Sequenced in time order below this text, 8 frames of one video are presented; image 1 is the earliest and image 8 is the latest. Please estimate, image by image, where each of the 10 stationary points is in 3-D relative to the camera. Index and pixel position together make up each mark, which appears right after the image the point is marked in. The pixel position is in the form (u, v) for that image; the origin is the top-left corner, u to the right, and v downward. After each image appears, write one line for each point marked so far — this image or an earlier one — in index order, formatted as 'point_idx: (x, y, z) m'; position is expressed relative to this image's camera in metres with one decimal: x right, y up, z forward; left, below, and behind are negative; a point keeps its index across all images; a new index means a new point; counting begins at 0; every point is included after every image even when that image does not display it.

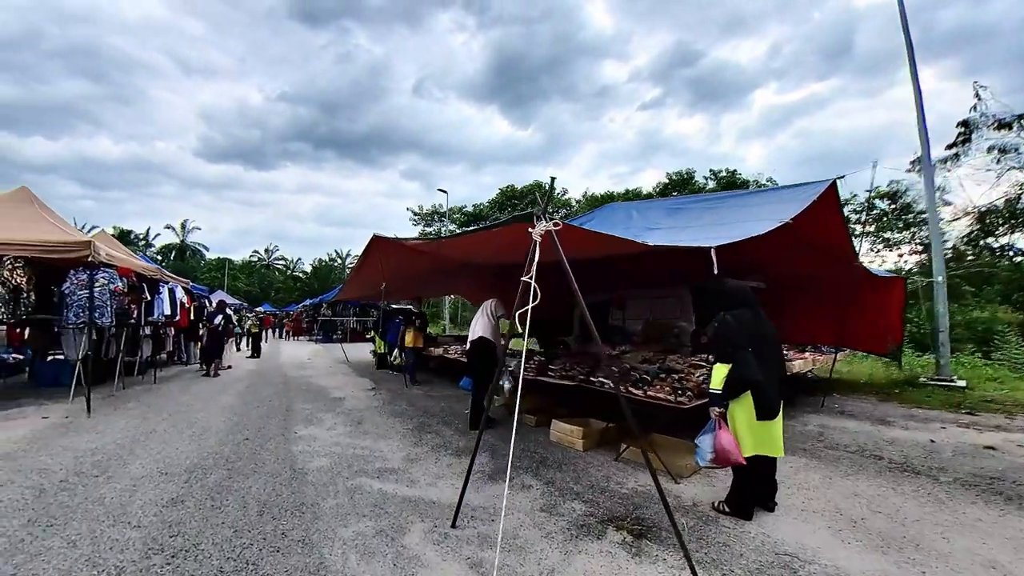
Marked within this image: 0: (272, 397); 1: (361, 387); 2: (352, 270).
0: (-4.5, -2.0, +8.2) m
1: (-3.2, -2.0, +9.0) m
2: (-3.7, +0.4, +10.3) m
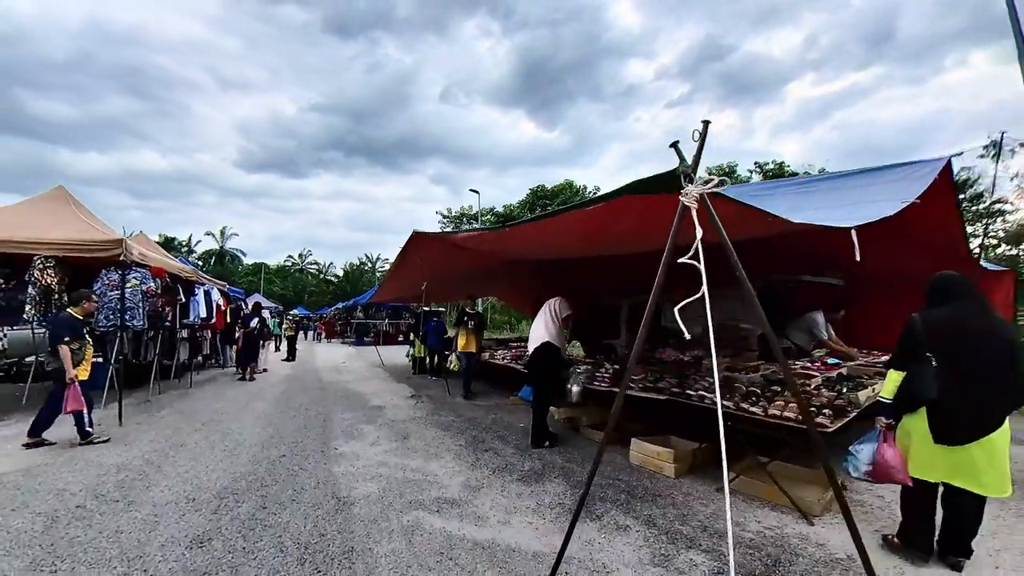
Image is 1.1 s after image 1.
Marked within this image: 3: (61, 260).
0: (-3.6, -2.0, +7.7) m
1: (-2.2, -2.0, +8.4) m
2: (-2.7, +0.4, +9.7) m
3: (-6.9, +0.4, +6.6) m
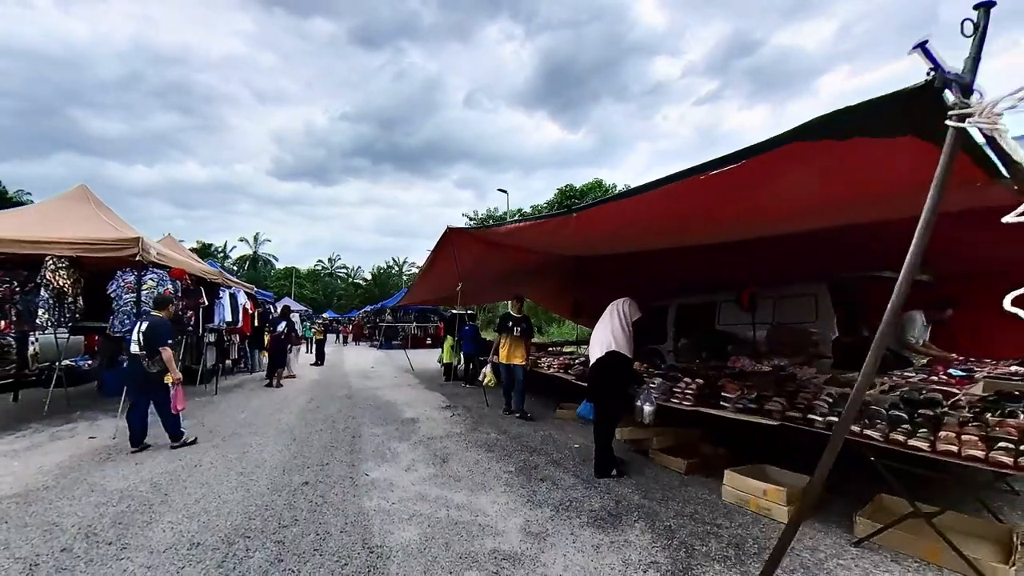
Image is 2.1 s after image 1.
0: (-2.8, -2.1, +7.0) m
1: (-1.4, -2.1, +7.7) m
2: (-1.8, +0.4, +9.1) m
3: (-6.2, +0.4, +6.2) m
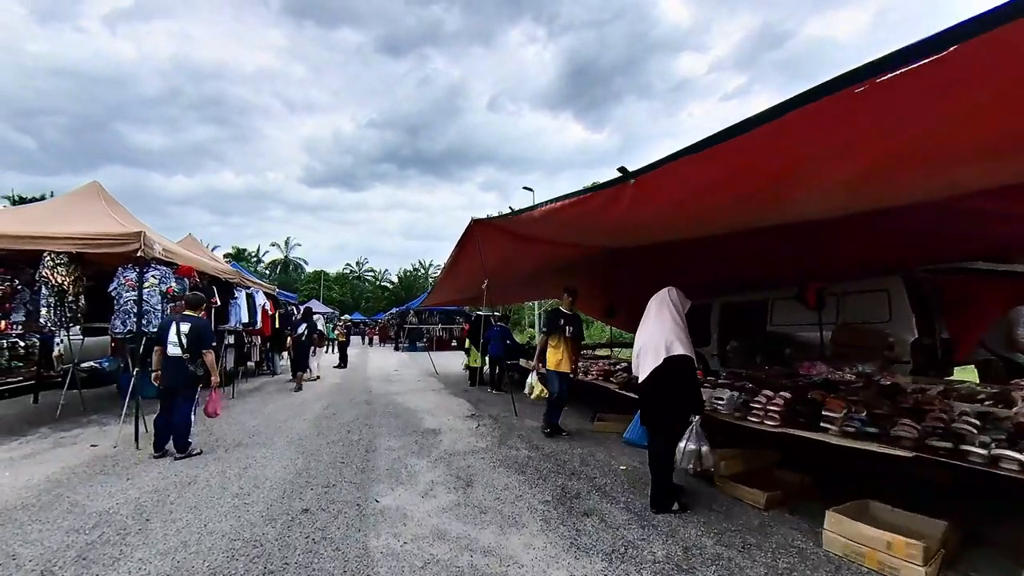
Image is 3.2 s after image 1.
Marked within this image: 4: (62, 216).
0: (-2.4, -2.0, +6.5) m
1: (-0.9, -2.0, +7.0) m
2: (-1.3, +0.4, +8.4) m
3: (-5.8, +0.4, +5.8) m
4: (-6.9, +1.1, +6.7) m
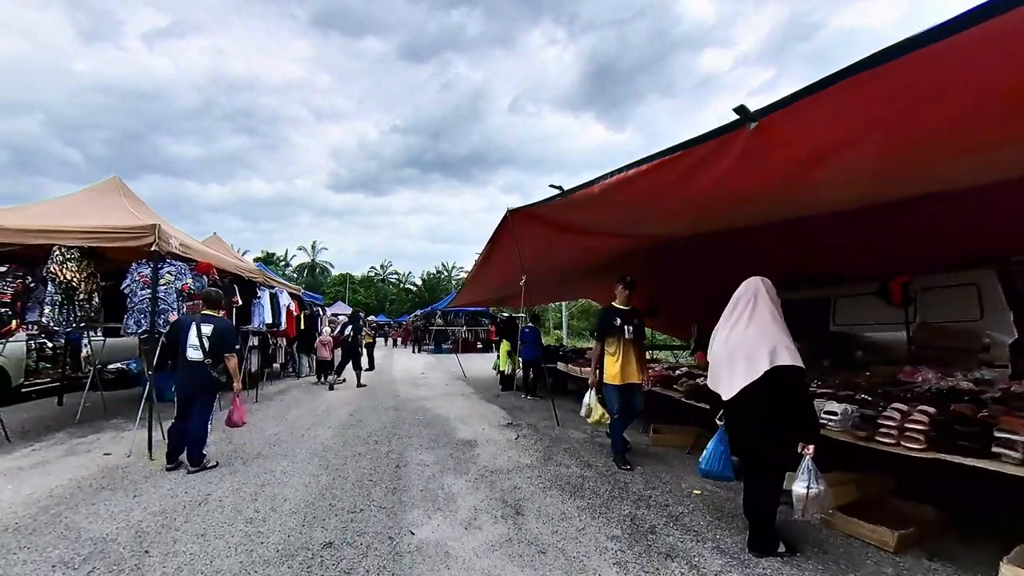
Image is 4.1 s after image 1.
0: (-1.8, -2.0, +5.9) m
1: (-0.3, -2.0, +6.4) m
2: (-0.6, +0.5, +7.8) m
3: (-5.3, +0.5, +5.5) m
4: (-6.3, +1.1, +6.4) m
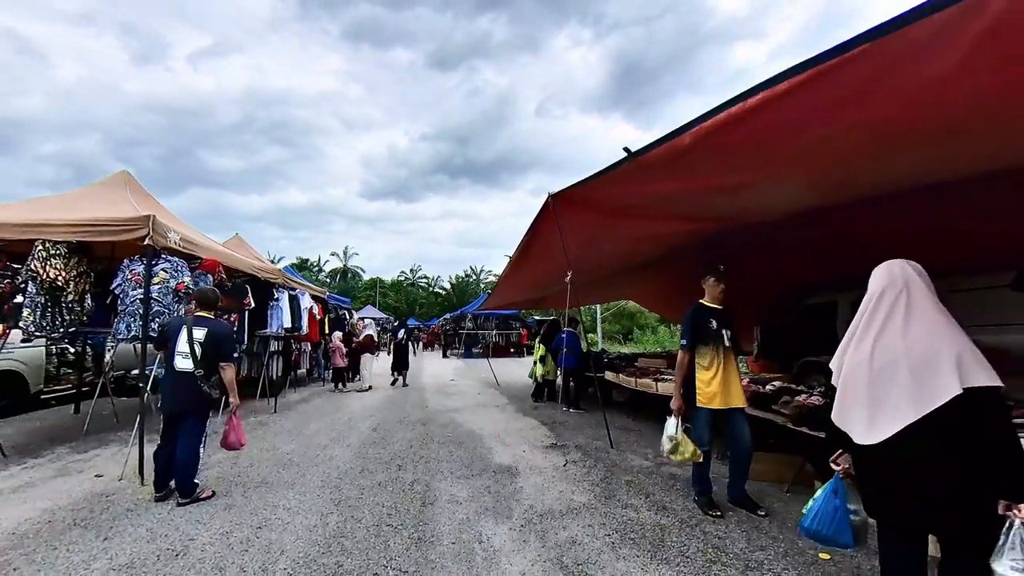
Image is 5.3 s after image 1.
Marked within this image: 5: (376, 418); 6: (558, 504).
0: (-1.3, -1.9, +5.1) m
1: (+0.3, -1.9, +5.5) m
2: (0.0, +0.5, +7.0) m
3: (-4.8, +0.4, +4.9) m
4: (-5.8, +1.1, +5.9) m
5: (-2.3, -2.2, +7.3) m
6: (+0.4, -1.8, +3.5) m
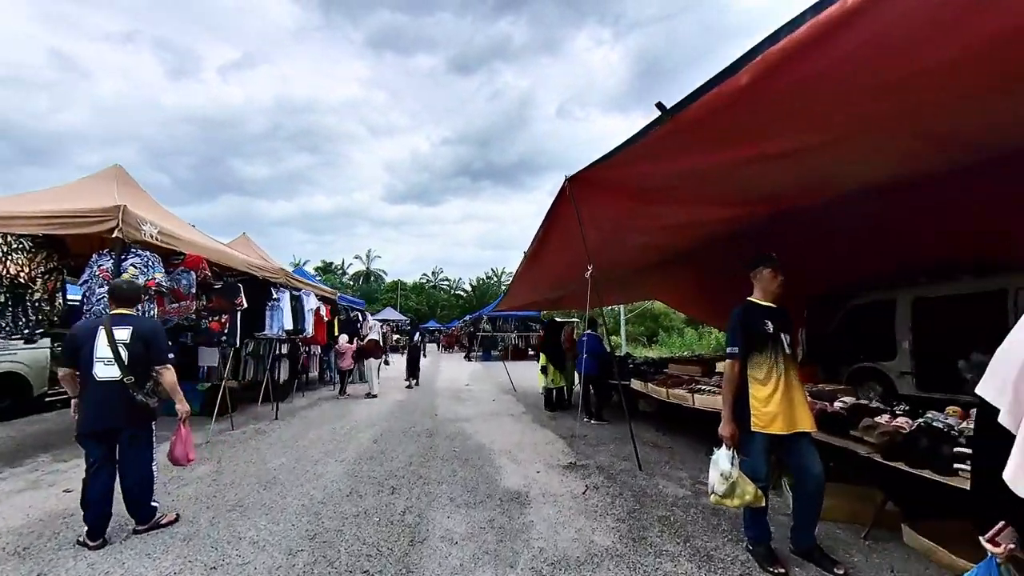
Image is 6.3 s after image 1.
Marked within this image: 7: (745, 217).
0: (-1.2, -1.9, +4.5) m
1: (+0.4, -1.9, +4.8) m
2: (+0.2, +0.5, +6.3) m
3: (-4.7, +0.5, +4.5) m
4: (-5.6, +1.1, +5.5) m
5: (-2.0, -2.2, +6.7) m
6: (+0.5, -1.7, +2.8) m
7: (+2.3, +0.7, +4.2) m
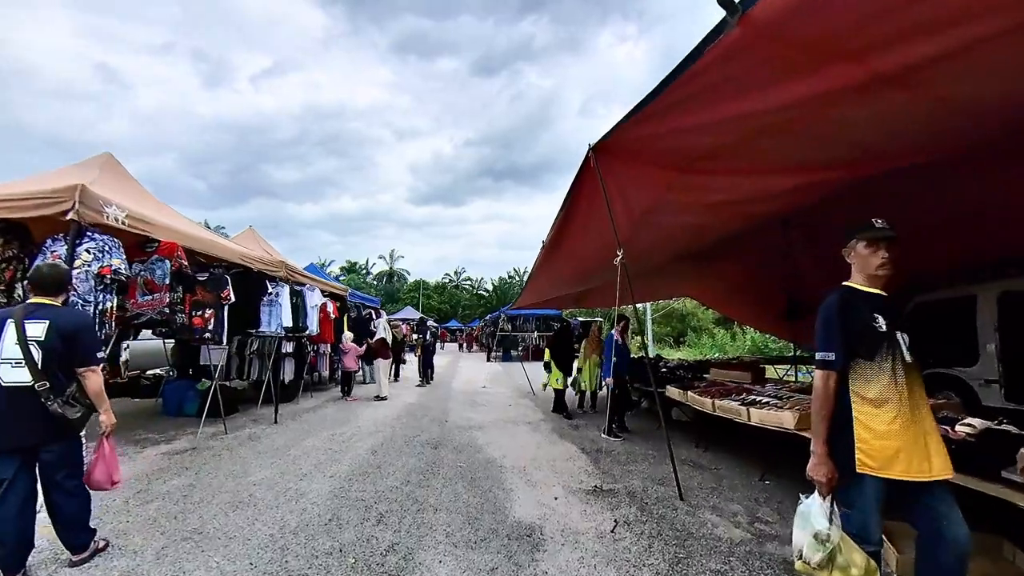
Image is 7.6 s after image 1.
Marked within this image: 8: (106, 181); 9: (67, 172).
0: (-1.0, -1.8, +3.8) m
1: (+0.5, -1.8, +4.1) m
2: (+0.4, +0.6, +5.6) m
3: (-4.6, +0.6, +4.0) m
4: (-5.5, +1.2, +5.1) m
5: (-1.8, -2.1, +6.1) m
6: (+0.5, -1.6, +2.1) m
7: (+2.4, +0.8, +3.3) m
8: (-5.1, +1.4, +5.6) m
9: (-5.7, +1.5, +5.5) m
